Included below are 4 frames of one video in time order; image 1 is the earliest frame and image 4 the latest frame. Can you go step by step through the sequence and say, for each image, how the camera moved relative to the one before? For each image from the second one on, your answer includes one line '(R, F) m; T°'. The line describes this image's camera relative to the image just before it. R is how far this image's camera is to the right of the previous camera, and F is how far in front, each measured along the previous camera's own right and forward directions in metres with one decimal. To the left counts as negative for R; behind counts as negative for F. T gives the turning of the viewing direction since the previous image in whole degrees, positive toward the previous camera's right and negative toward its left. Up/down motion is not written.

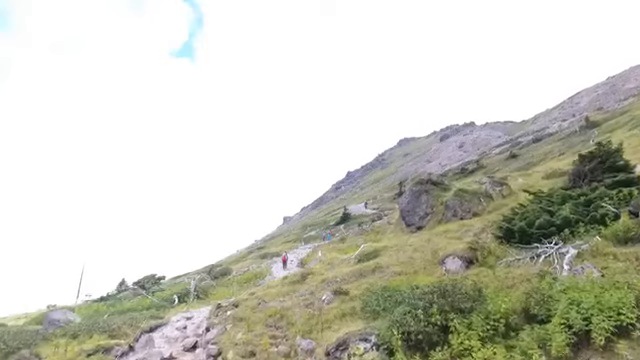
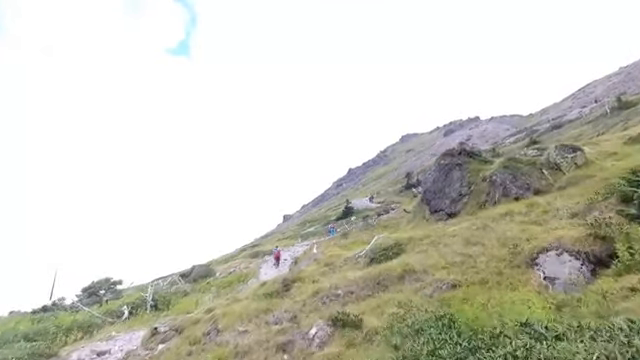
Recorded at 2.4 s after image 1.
(+0.5, +15.6) m; 0°
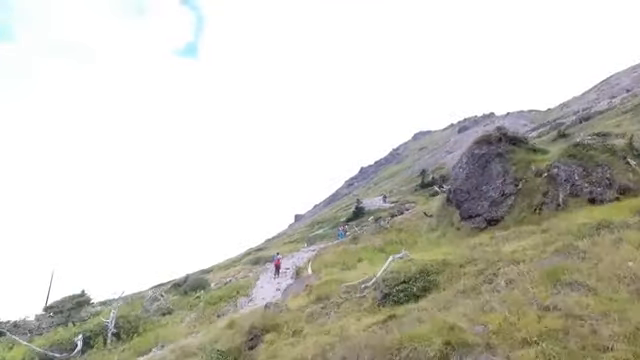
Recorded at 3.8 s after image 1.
(+0.9, +10.3) m; -1°
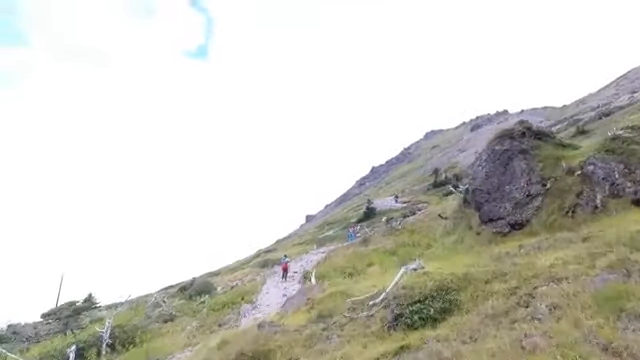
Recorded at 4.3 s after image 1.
(+0.4, +3.1) m; -1°
